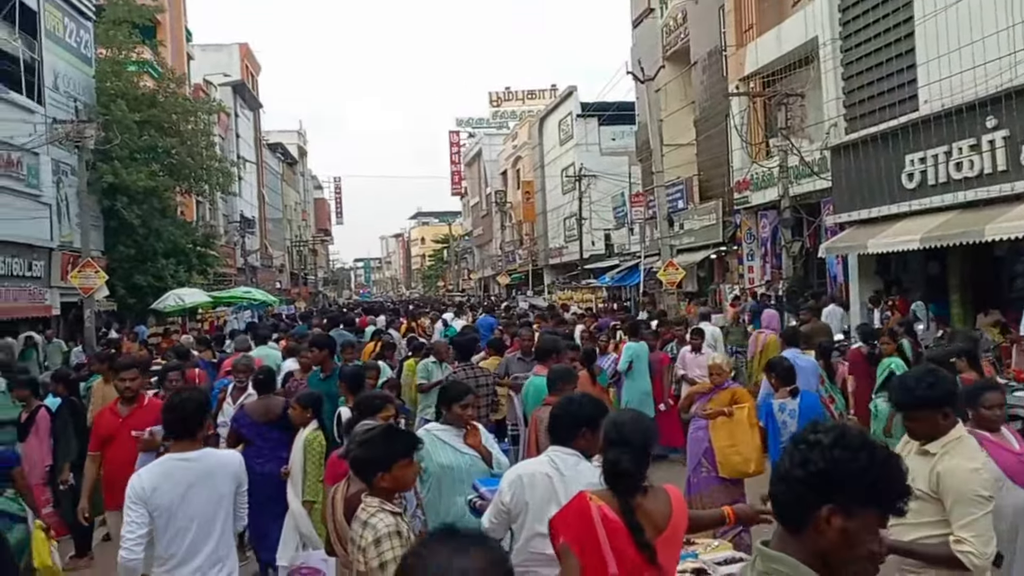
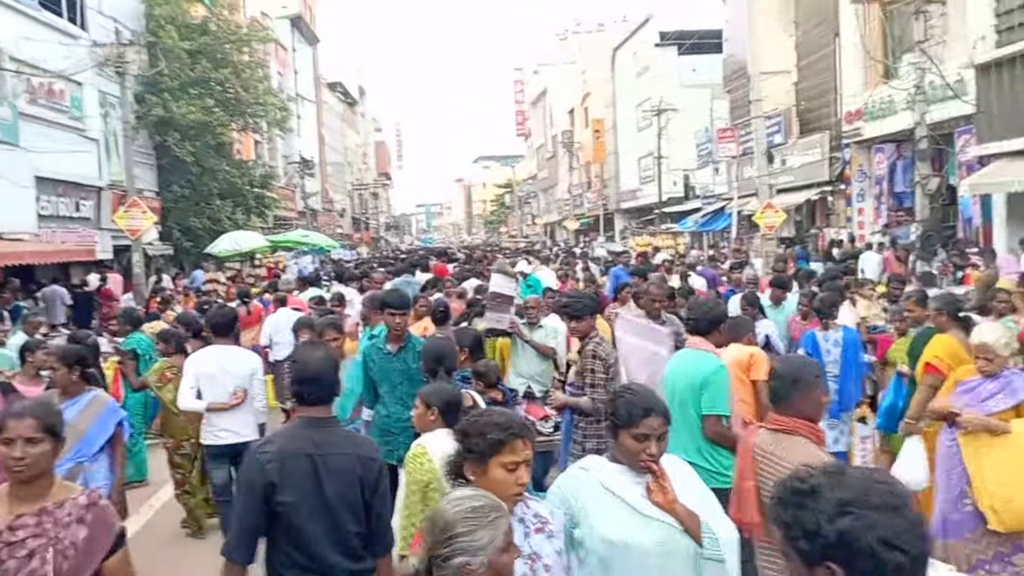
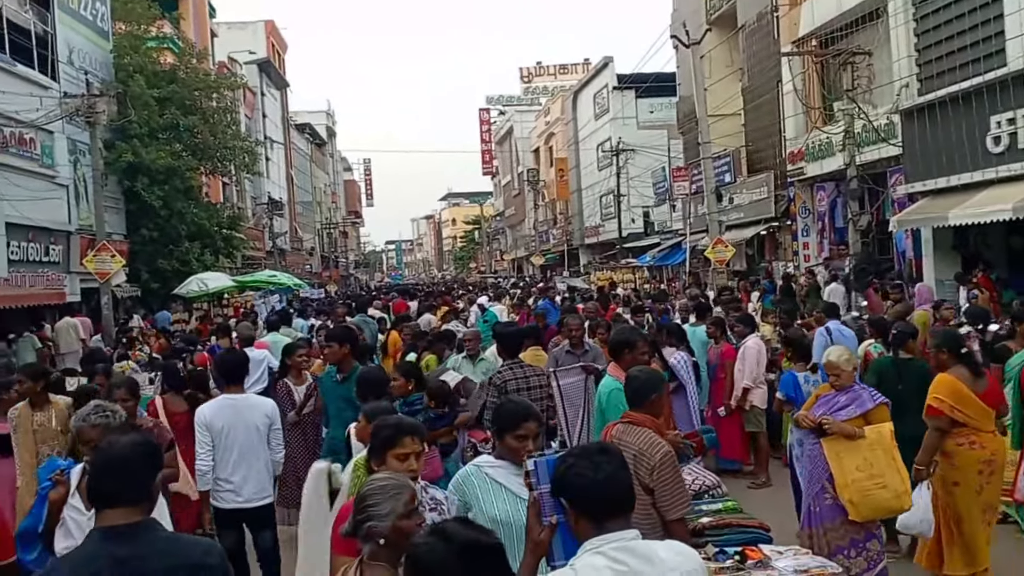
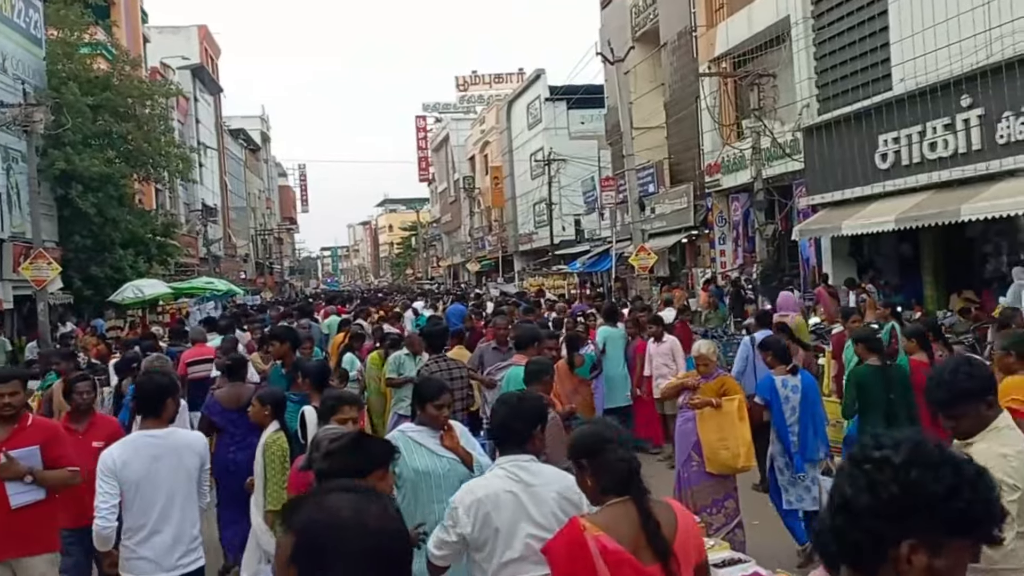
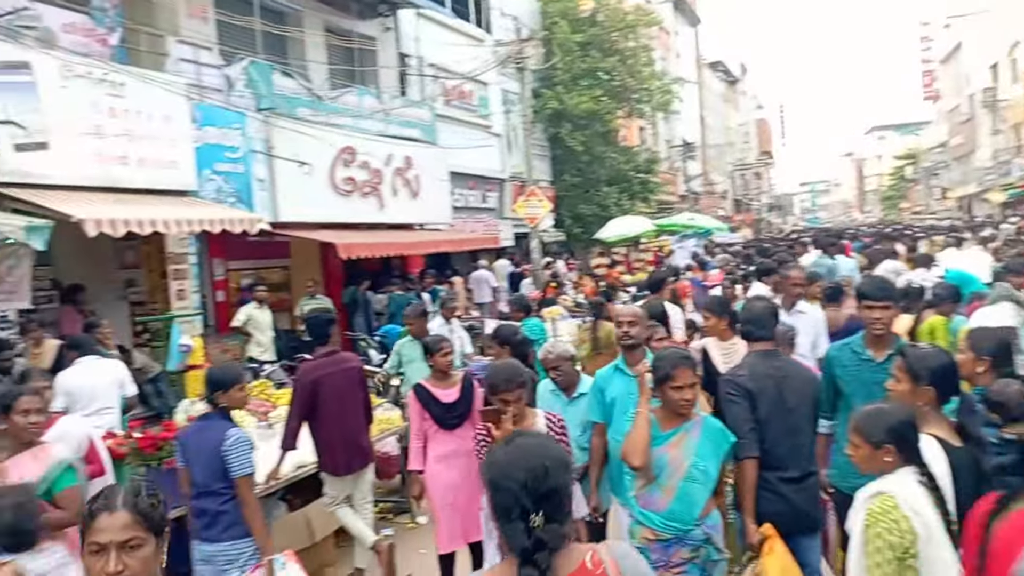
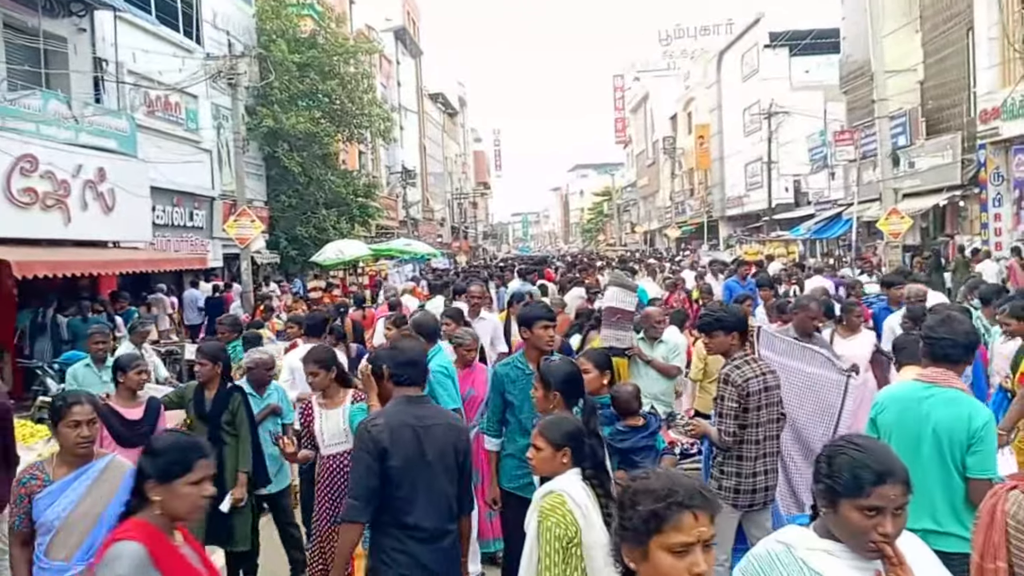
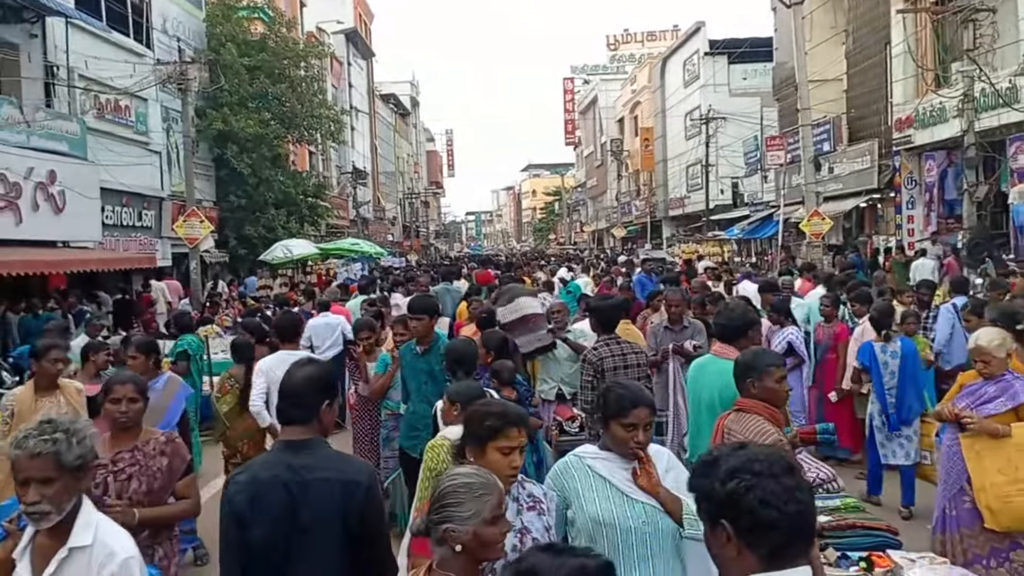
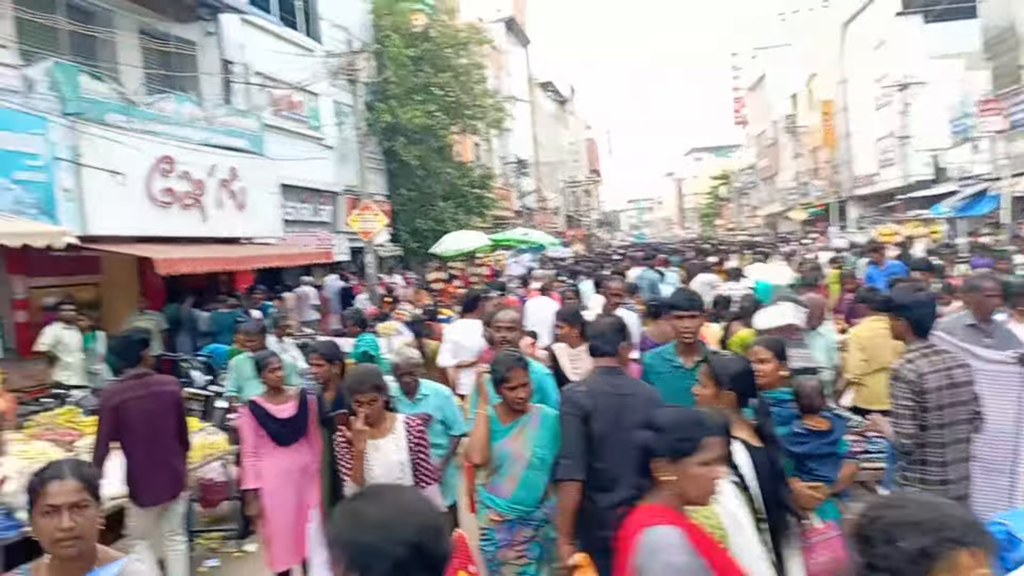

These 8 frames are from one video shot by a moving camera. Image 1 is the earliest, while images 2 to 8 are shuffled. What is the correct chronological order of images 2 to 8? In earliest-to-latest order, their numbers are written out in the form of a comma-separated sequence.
4, 3, 7, 2, 6, 8, 5
